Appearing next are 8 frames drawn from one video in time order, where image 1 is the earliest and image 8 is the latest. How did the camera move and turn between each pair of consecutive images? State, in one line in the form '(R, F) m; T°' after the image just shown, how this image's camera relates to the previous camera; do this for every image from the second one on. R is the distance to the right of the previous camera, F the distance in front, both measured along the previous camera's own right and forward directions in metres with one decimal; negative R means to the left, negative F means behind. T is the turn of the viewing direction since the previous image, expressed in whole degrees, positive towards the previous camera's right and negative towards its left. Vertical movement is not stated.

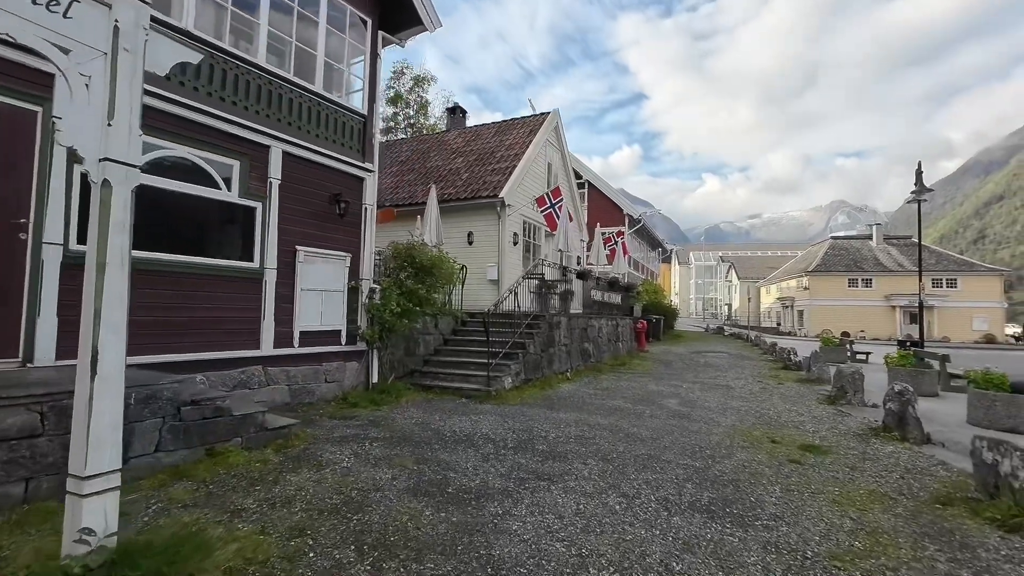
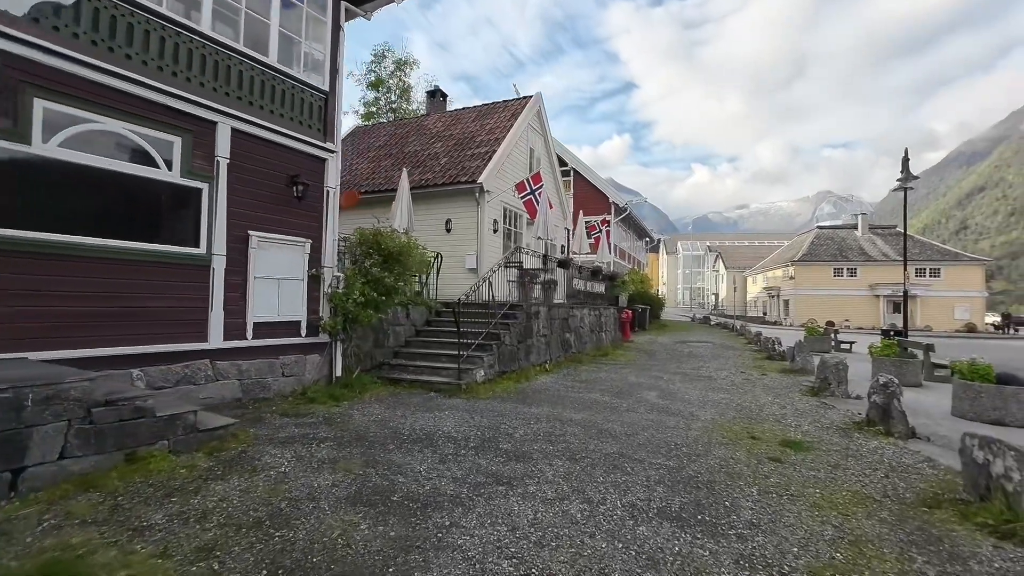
(+0.3, +0.4) m; +1°
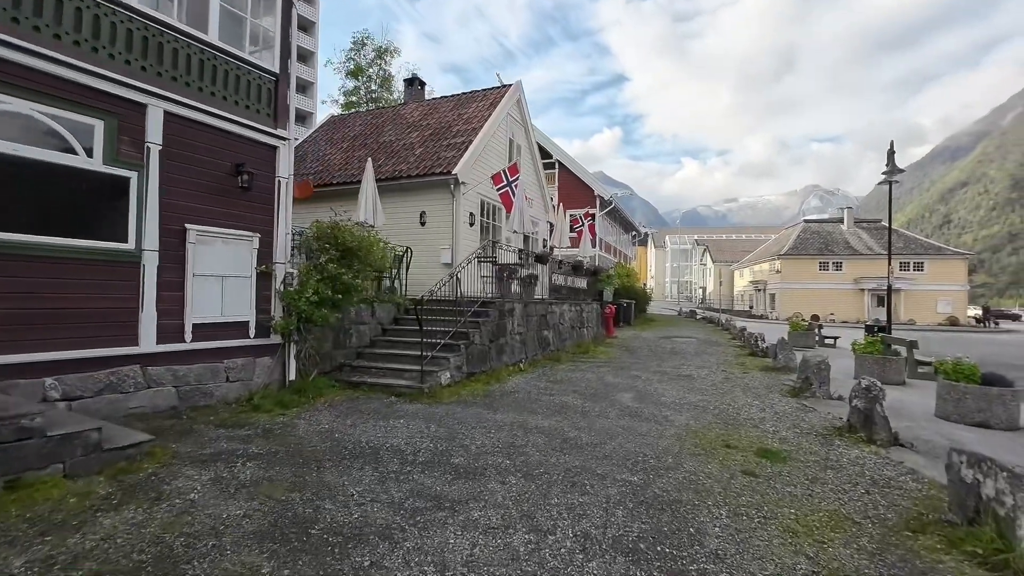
(+0.3, +0.4) m; +1°
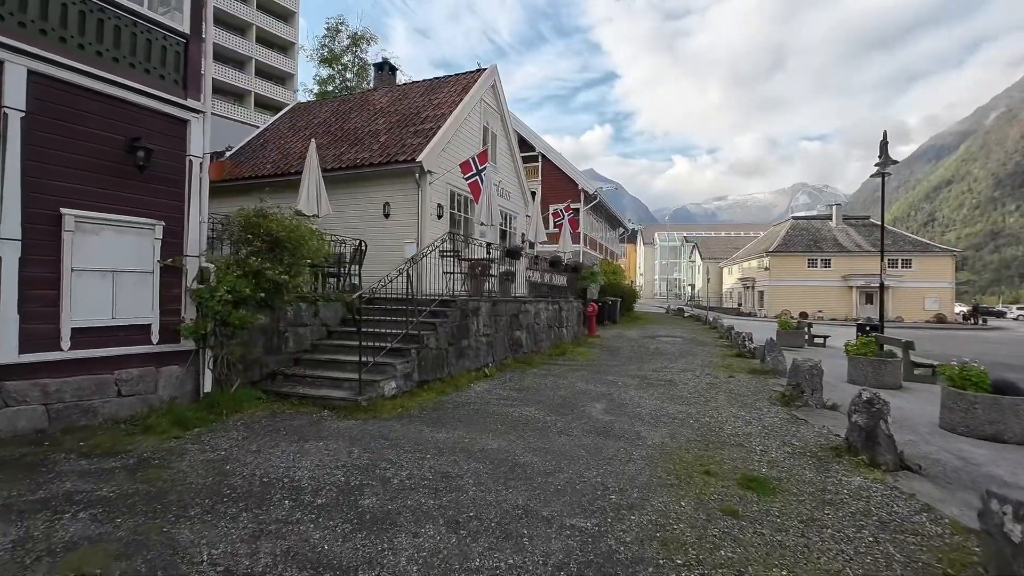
(+0.5, +0.9) m; +1°
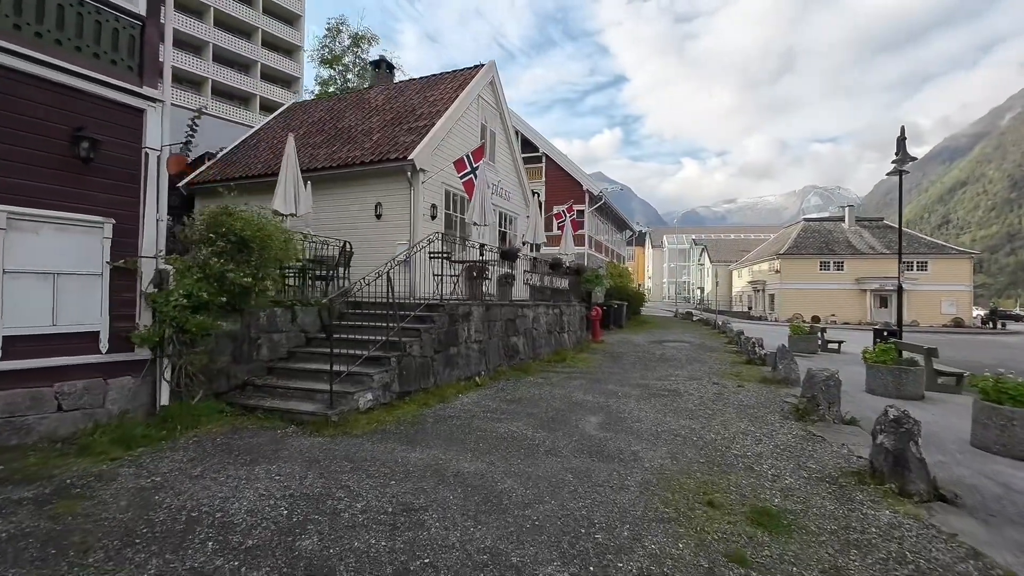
(+0.3, +0.6) m; -1°
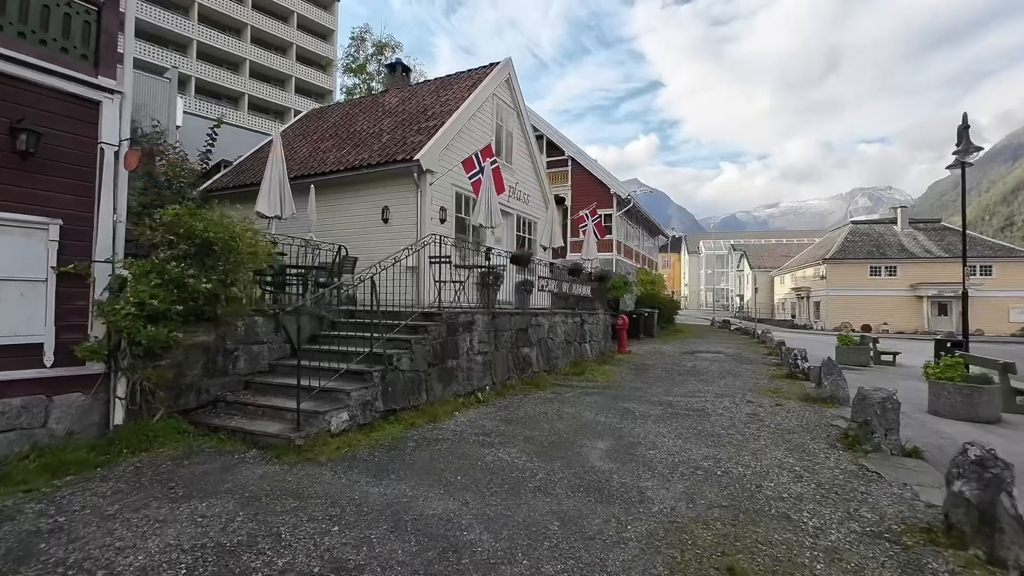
(+0.5, +0.8) m; -4°
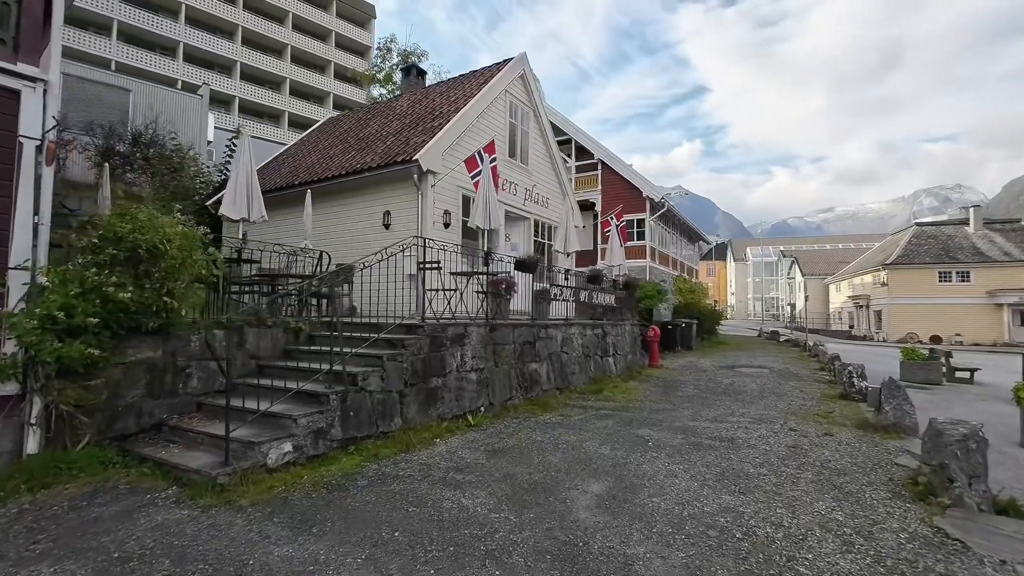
(+0.7, +1.0) m; -5°
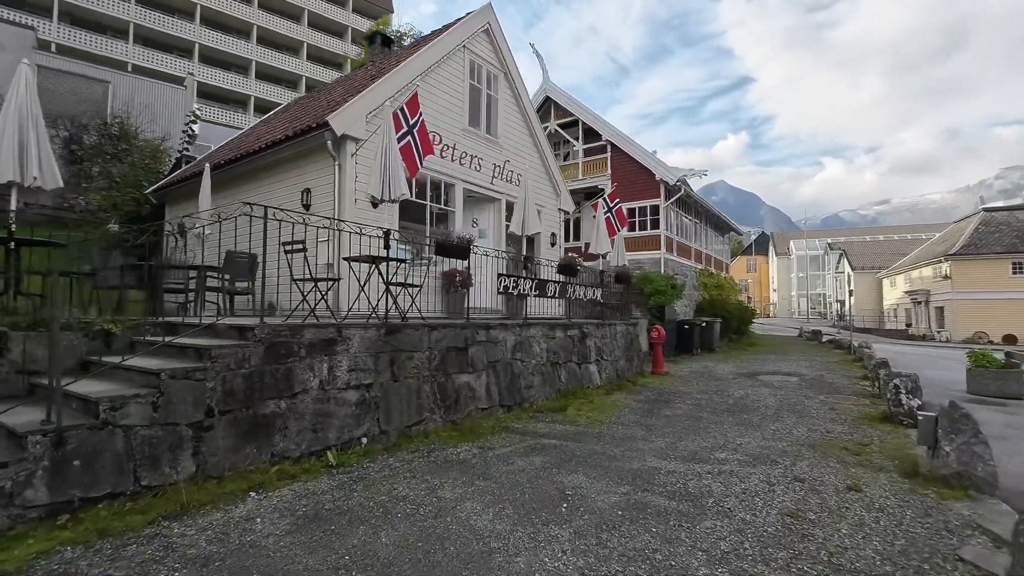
(+1.6, +2.1) m; -4°
